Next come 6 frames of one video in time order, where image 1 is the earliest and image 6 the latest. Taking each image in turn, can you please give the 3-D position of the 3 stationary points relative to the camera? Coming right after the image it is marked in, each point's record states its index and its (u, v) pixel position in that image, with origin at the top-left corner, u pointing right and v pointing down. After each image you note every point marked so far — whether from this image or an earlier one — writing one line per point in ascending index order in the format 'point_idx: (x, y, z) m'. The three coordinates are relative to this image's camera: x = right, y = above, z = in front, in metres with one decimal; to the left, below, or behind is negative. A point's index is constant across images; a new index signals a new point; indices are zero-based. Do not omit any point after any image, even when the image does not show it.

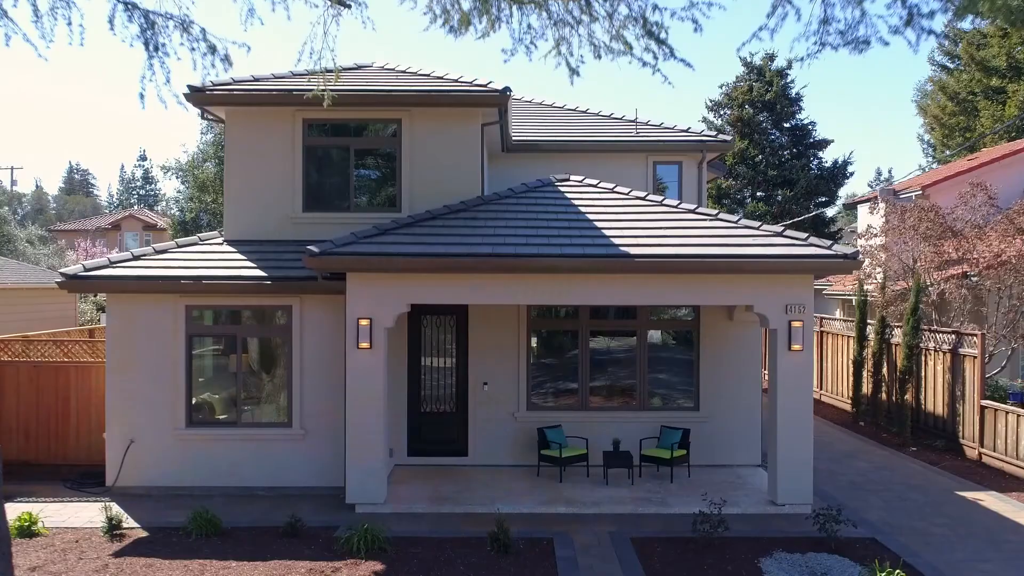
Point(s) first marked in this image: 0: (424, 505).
0: (-1.3, -3.2, +9.3) m
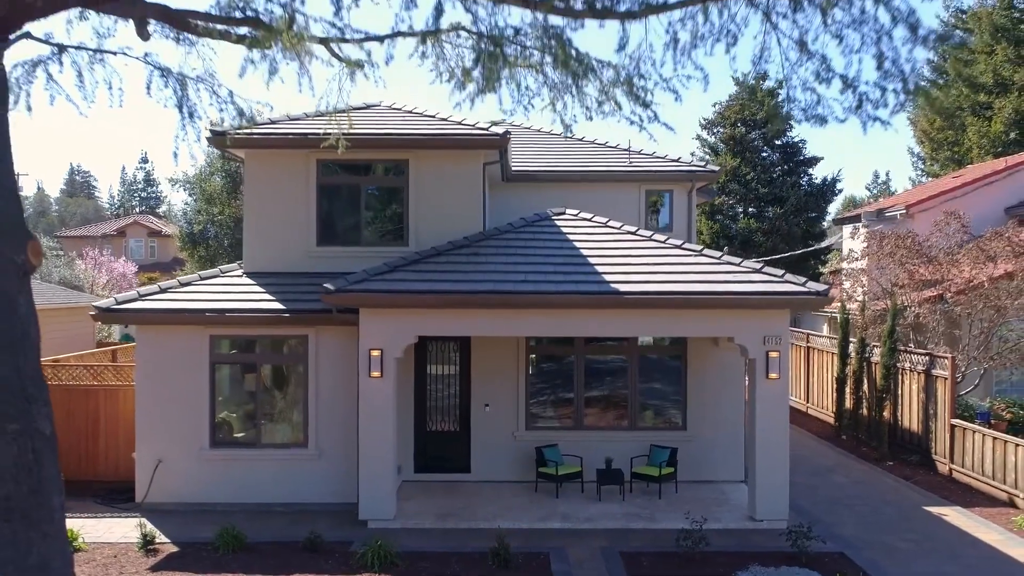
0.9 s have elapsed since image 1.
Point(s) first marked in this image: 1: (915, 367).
0: (-1.3, -3.7, +10.1) m
1: (+8.7, -1.7, +13.7) m
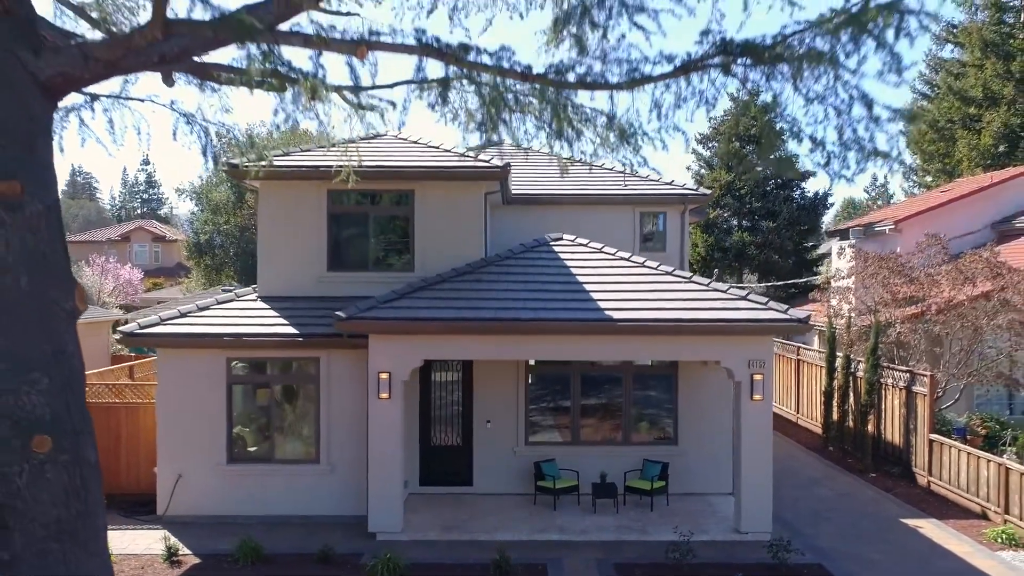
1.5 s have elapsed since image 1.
0: (-1.3, -4.2, +10.8) m
1: (+8.7, -2.2, +14.3) m
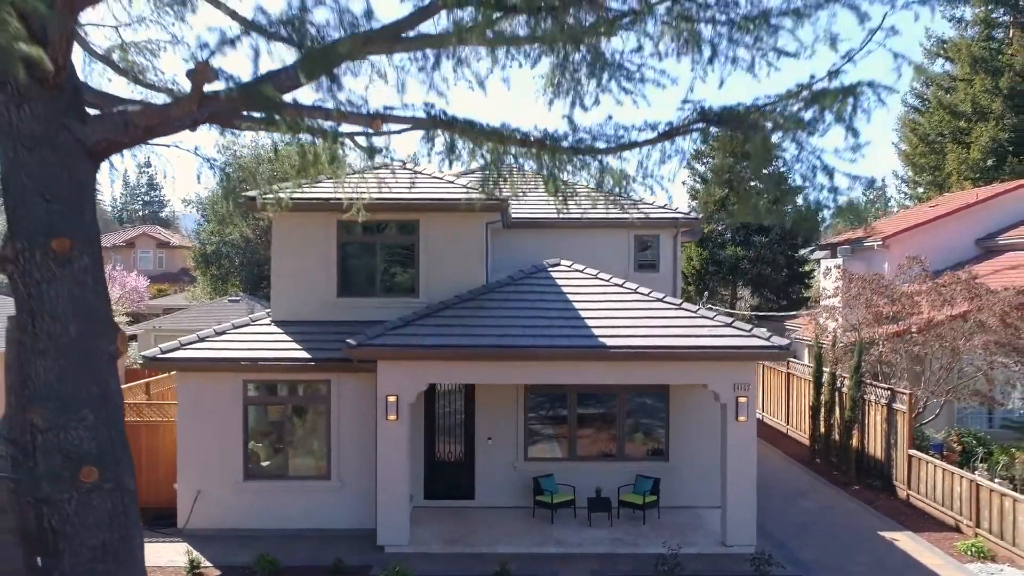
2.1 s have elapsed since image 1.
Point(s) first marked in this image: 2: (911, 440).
0: (-1.3, -4.7, +11.5) m
1: (+8.7, -2.7, +15.0) m
2: (+8.8, -3.3, +14.0) m
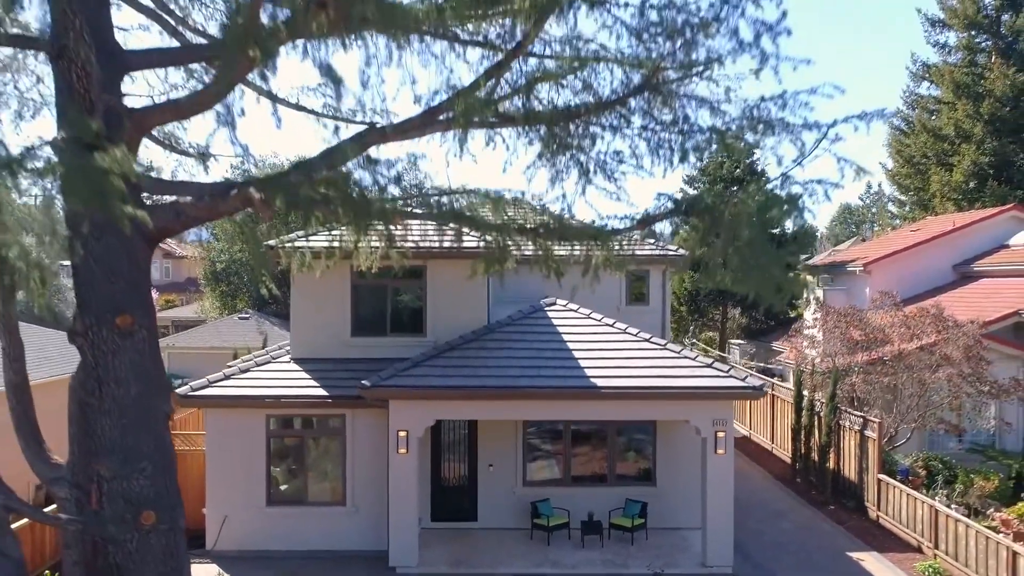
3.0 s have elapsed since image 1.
0: (-1.3, -5.5, +12.7) m
1: (+8.7, -3.5, +16.2) m
2: (+8.7, -4.2, +15.1) m
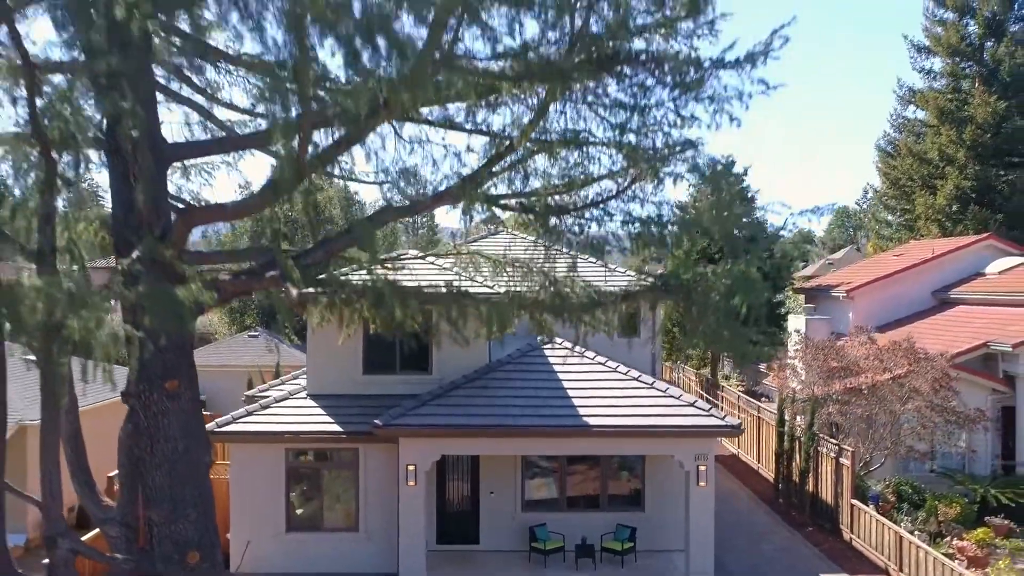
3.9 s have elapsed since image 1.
0: (-1.3, -6.5, +13.8) m
1: (+8.6, -4.5, +17.4) m
2: (+8.7, -5.2, +16.3) m
